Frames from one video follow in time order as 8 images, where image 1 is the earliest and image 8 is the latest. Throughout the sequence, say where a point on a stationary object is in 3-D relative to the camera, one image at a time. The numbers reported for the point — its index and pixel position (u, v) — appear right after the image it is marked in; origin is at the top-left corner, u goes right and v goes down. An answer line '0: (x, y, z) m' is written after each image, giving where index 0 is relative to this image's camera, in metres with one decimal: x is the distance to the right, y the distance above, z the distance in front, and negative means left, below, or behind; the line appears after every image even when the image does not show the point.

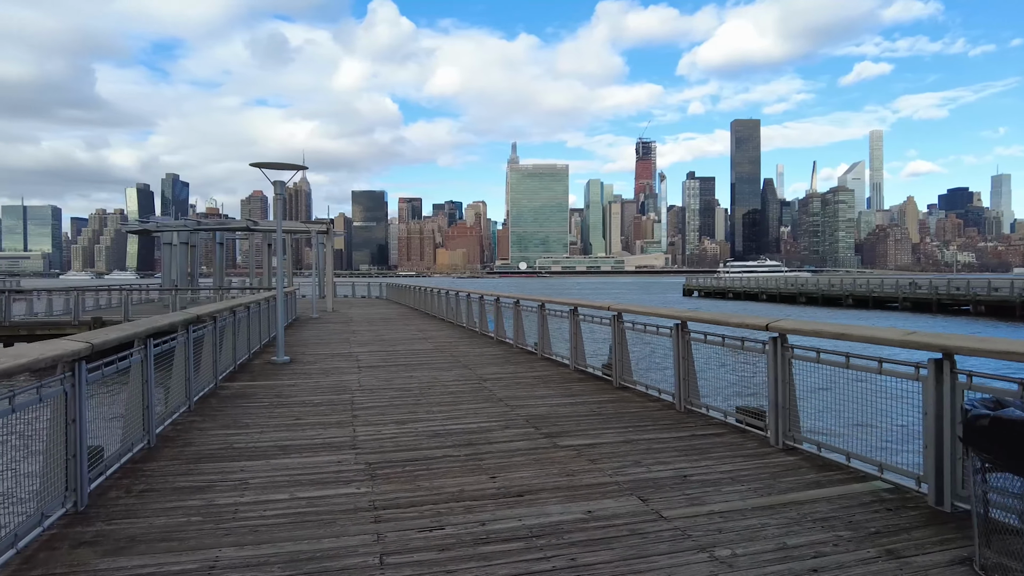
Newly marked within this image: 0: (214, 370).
0: (-3.8, -1.0, +8.3) m
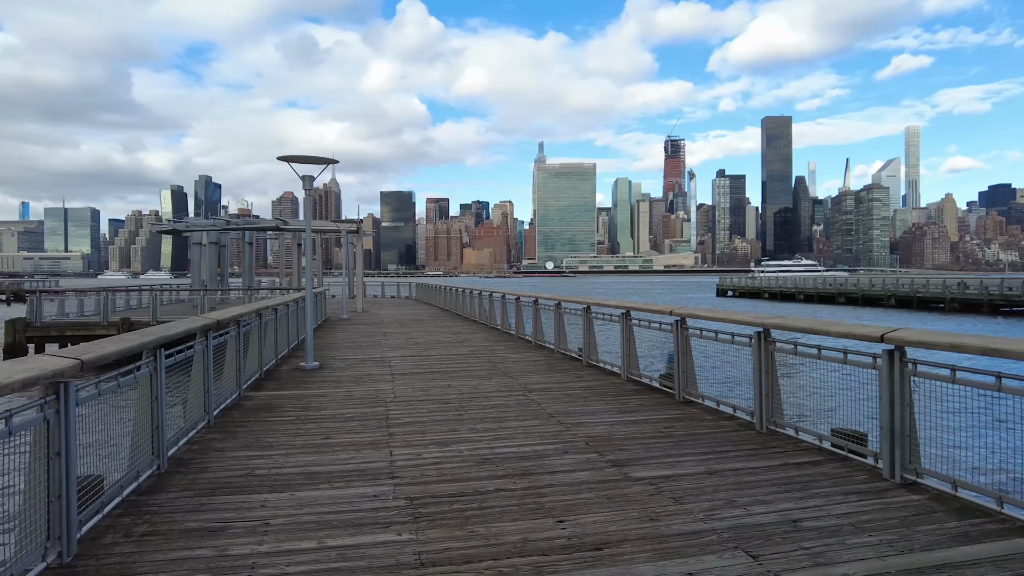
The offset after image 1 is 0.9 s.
0: (-3.2, -1.1, +7.6) m
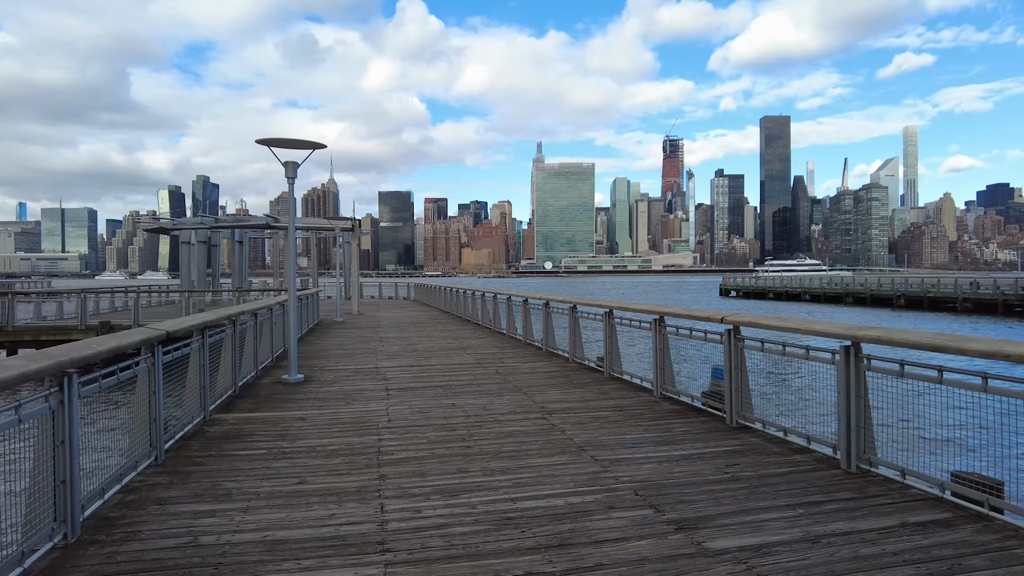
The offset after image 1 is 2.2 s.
0: (-3.1, -1.1, +6.4) m
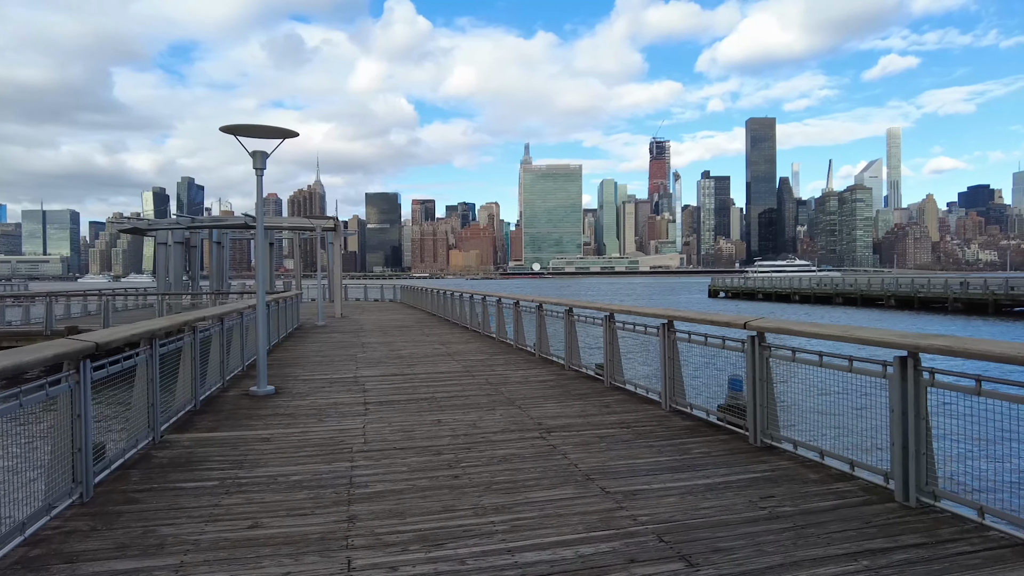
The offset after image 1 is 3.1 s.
0: (-3.1, -1.1, +5.6) m
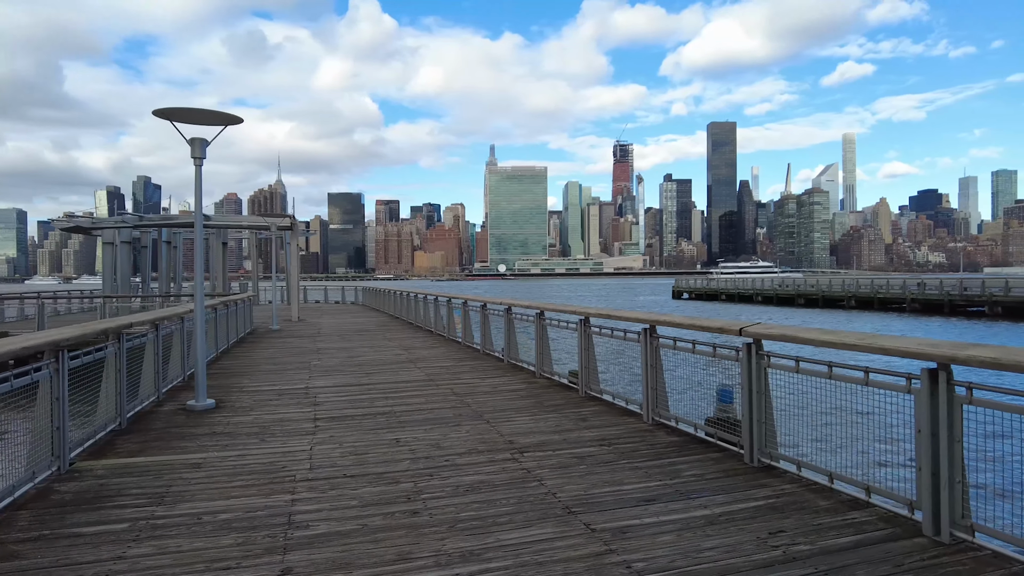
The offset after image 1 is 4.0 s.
0: (-3.3, -1.1, +4.8) m
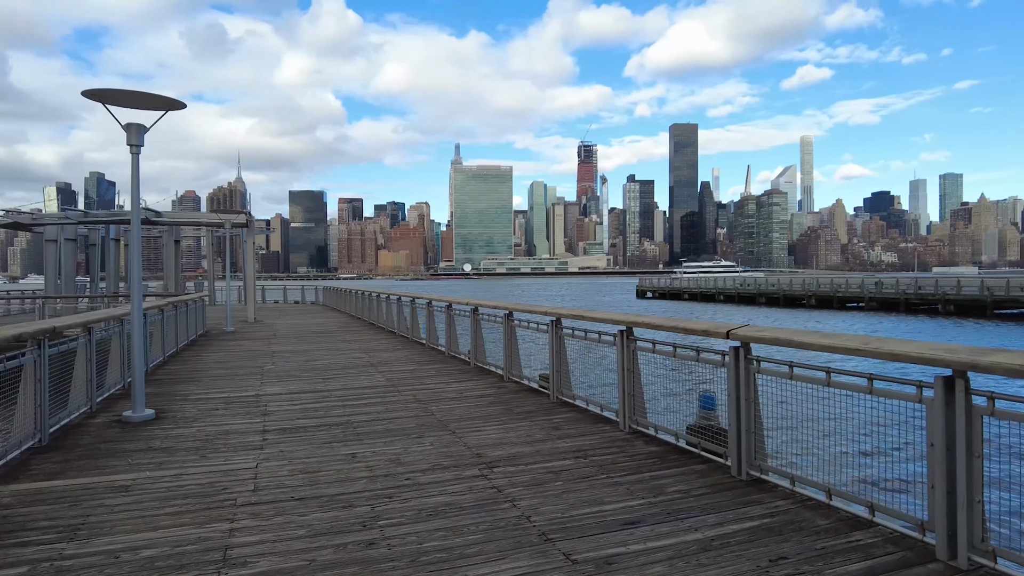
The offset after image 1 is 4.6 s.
0: (-3.6, -1.1, +4.2) m
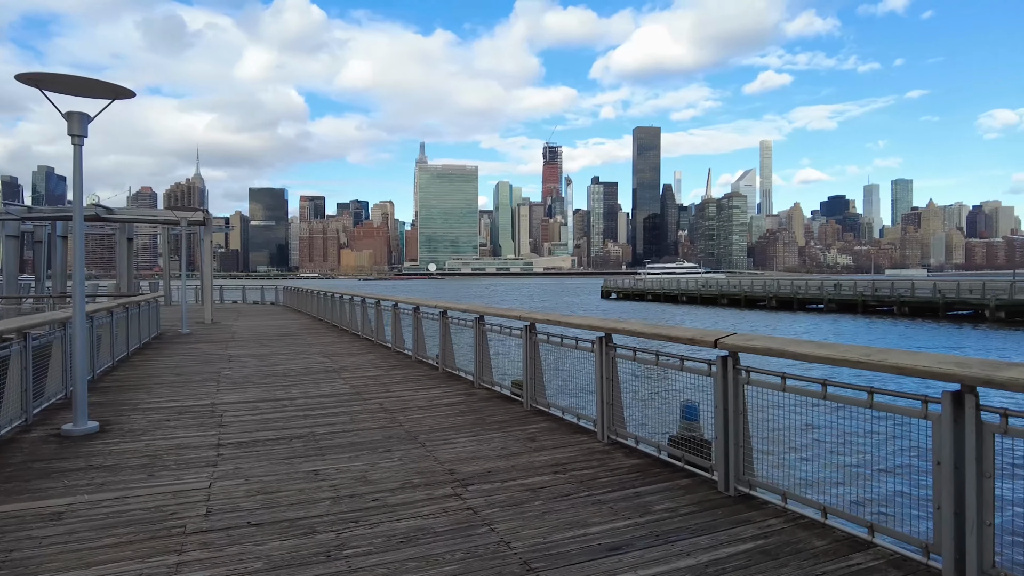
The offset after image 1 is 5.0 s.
0: (-3.7, -1.2, +3.7) m
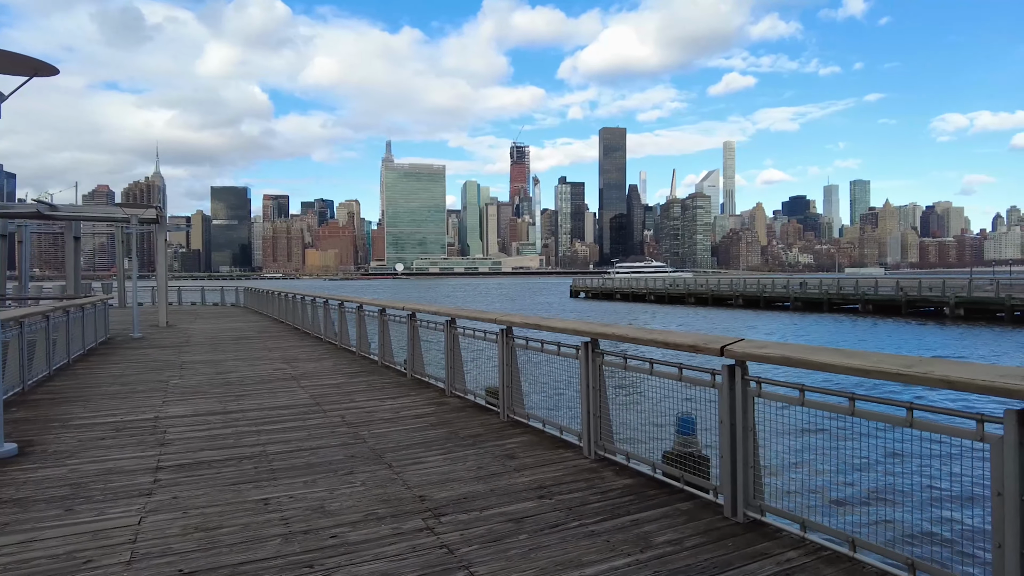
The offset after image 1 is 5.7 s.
0: (-3.8, -1.2, +3.0) m
